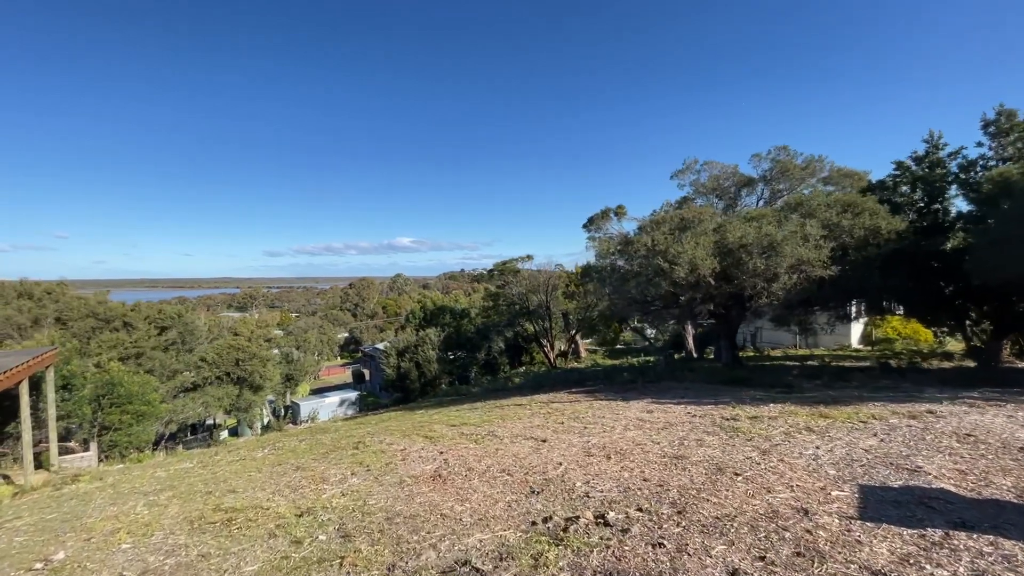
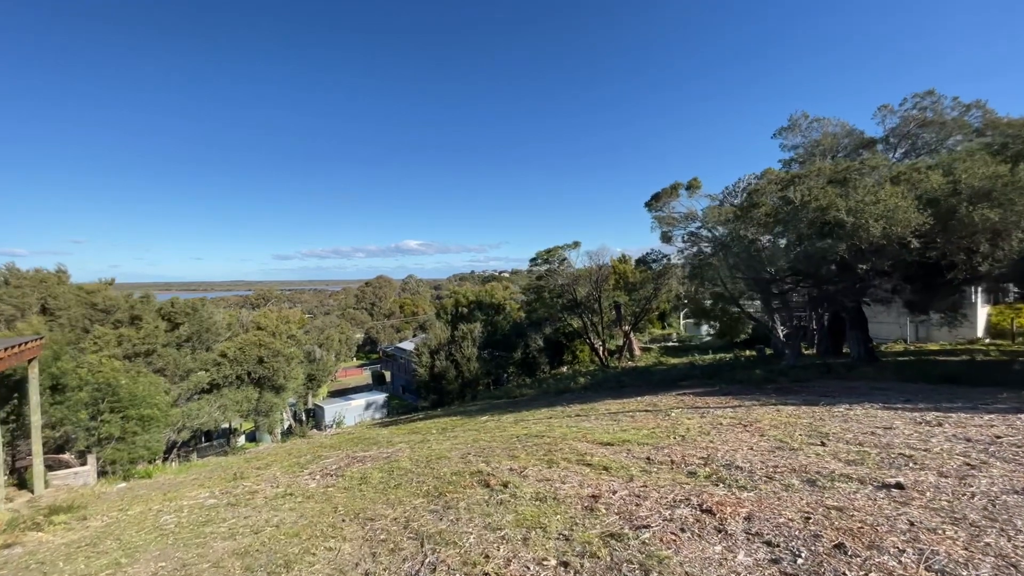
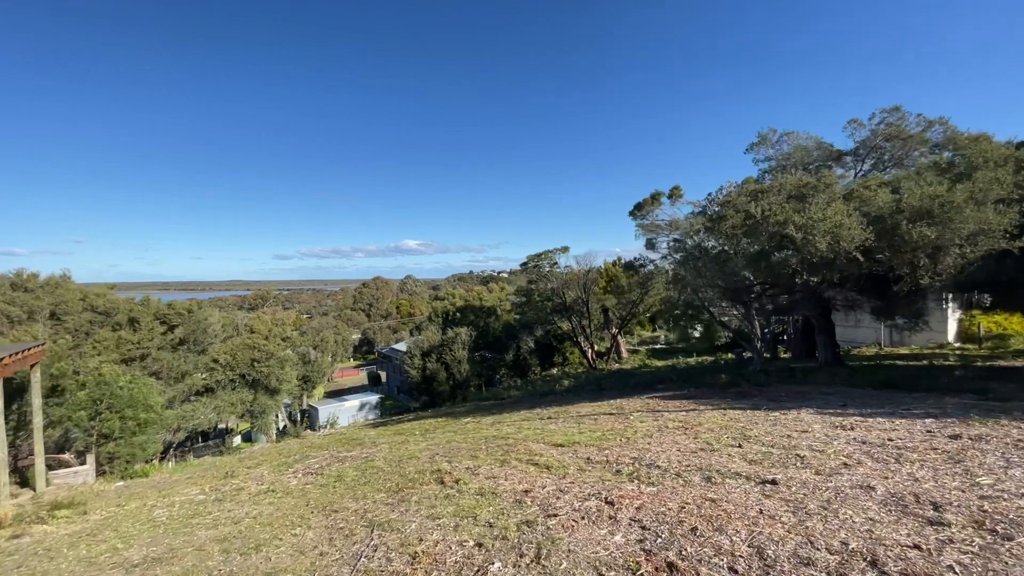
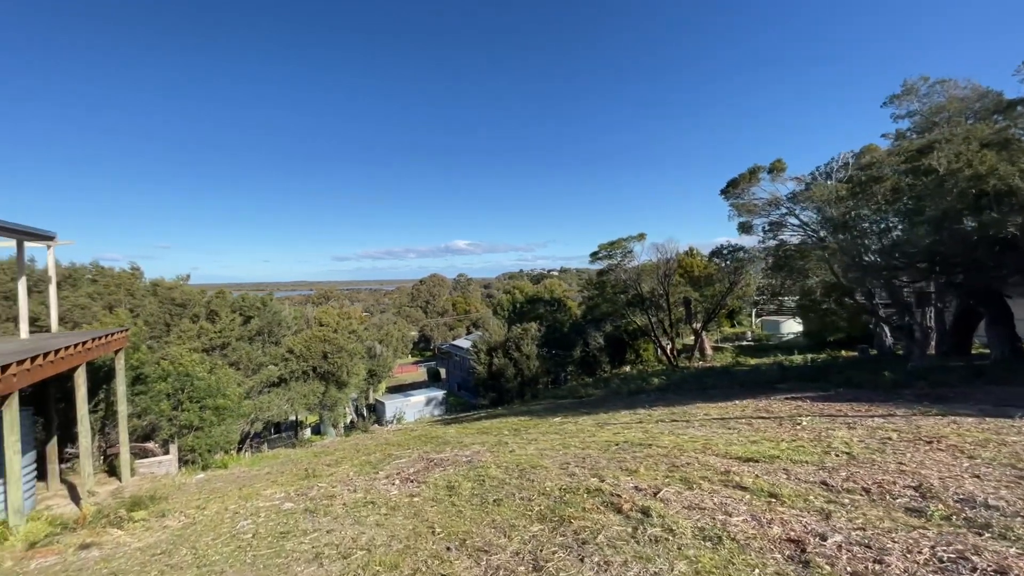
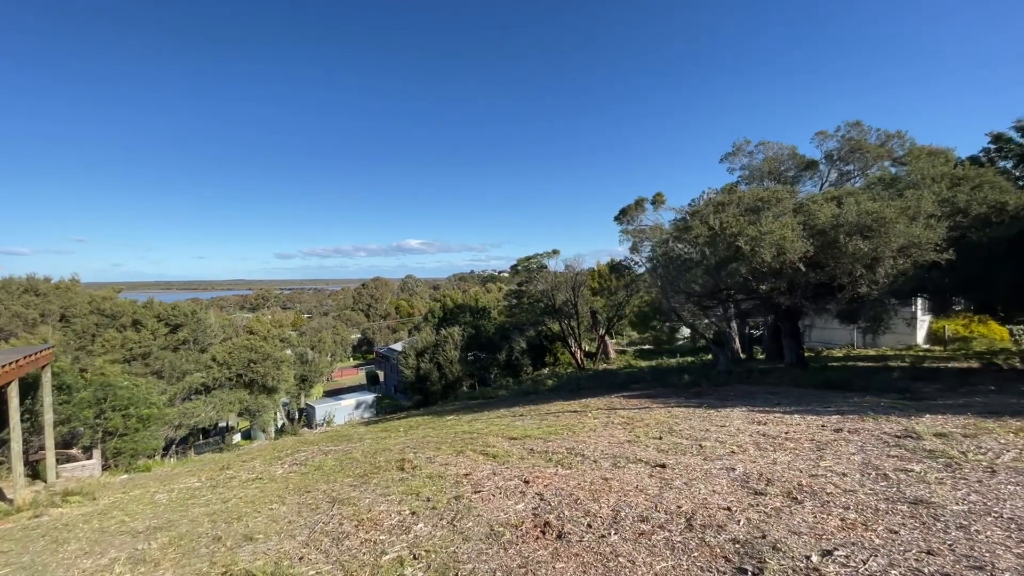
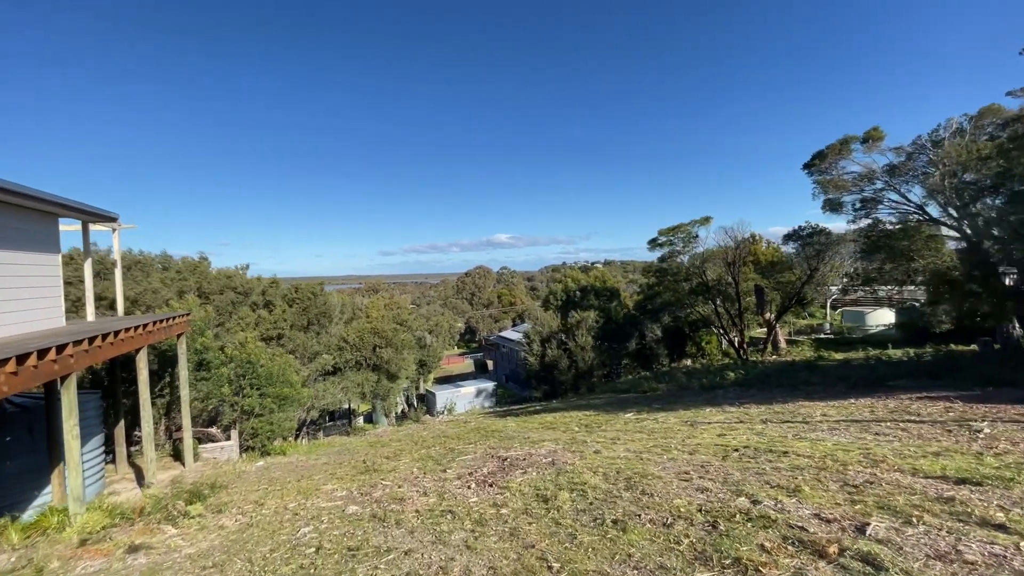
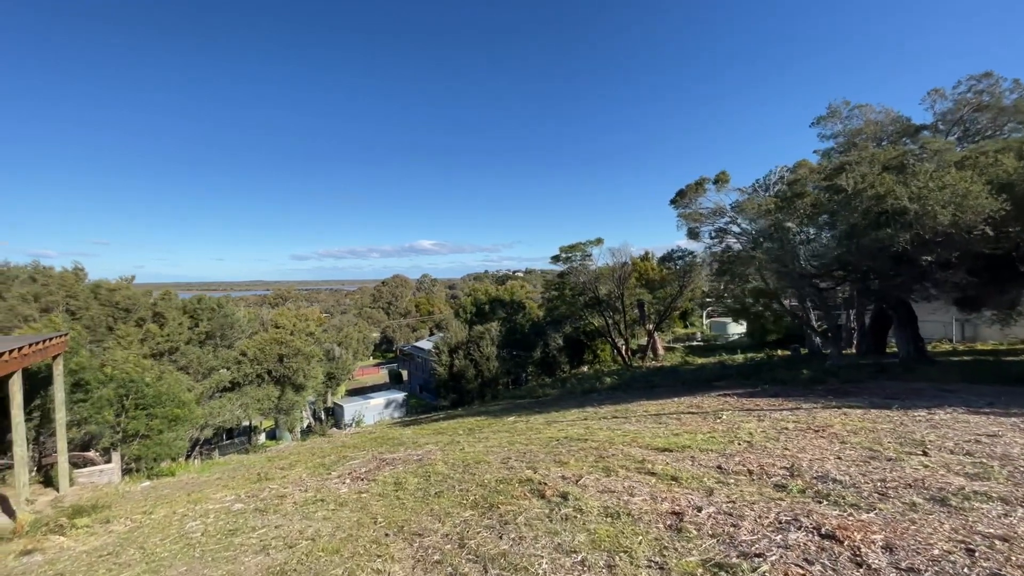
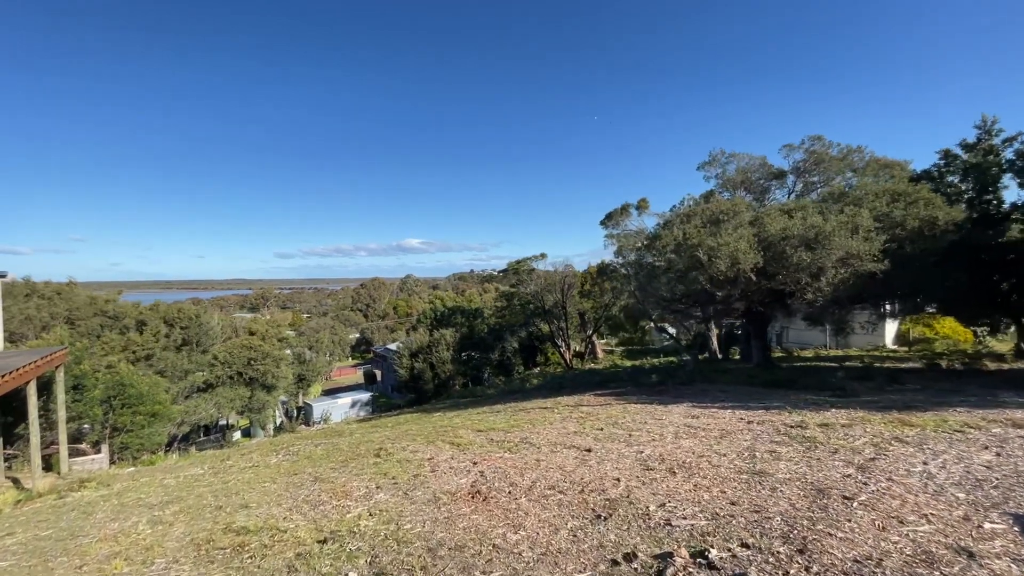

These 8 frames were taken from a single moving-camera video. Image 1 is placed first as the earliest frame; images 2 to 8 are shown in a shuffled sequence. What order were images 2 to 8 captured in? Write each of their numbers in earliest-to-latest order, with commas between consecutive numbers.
8, 5, 3, 2, 7, 4, 6
